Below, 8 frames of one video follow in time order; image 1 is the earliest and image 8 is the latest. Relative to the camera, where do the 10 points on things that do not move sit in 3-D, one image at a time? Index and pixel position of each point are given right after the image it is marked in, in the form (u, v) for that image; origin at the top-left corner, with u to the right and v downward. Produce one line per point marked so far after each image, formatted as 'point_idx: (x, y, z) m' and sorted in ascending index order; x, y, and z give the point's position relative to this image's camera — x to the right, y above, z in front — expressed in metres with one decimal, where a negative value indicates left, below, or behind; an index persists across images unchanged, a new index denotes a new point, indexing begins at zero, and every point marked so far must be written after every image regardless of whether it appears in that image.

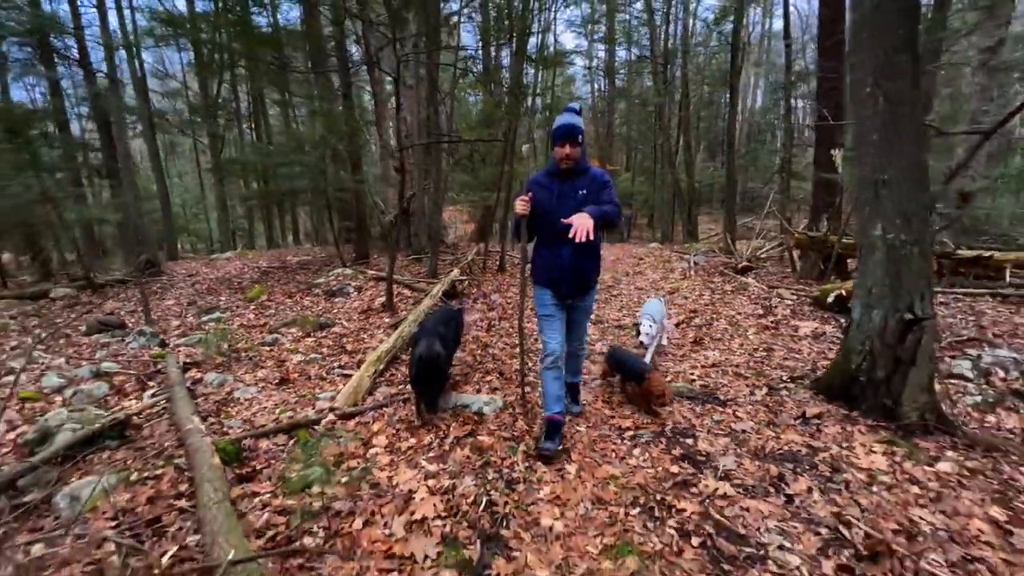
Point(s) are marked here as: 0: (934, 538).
0: (+2.1, -1.3, +2.2) m
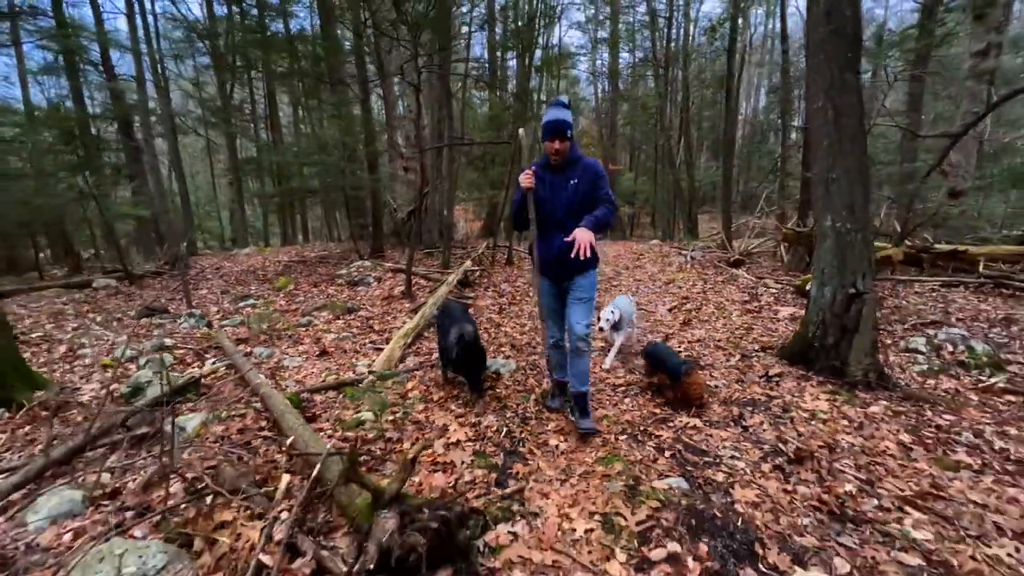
0: (+2.2, -1.1, +2.9) m
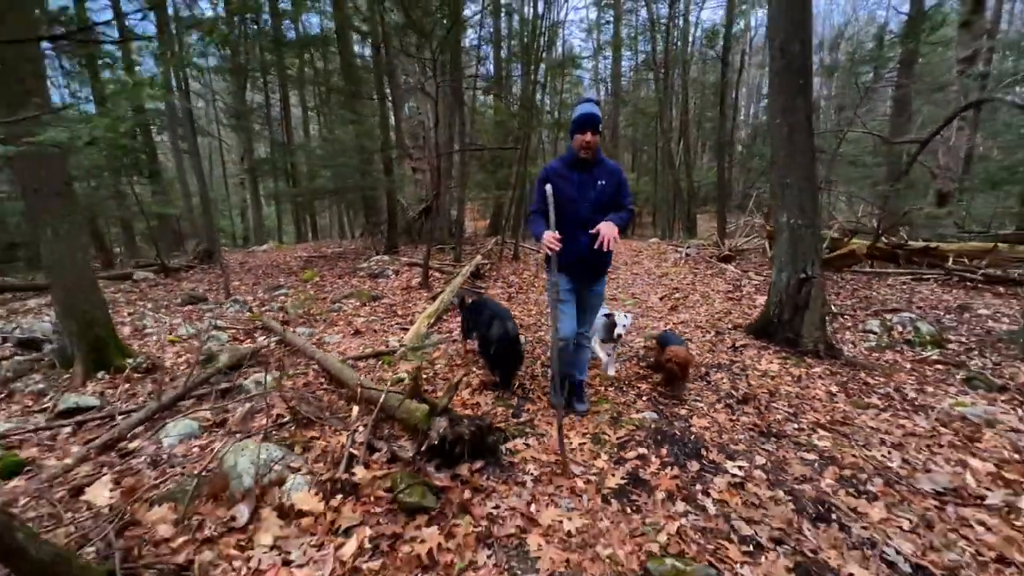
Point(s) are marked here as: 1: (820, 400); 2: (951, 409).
0: (+2.3, -0.9, +3.8) m
1: (+2.6, -1.0, +3.7) m
2: (+3.8, -1.0, +3.7) m
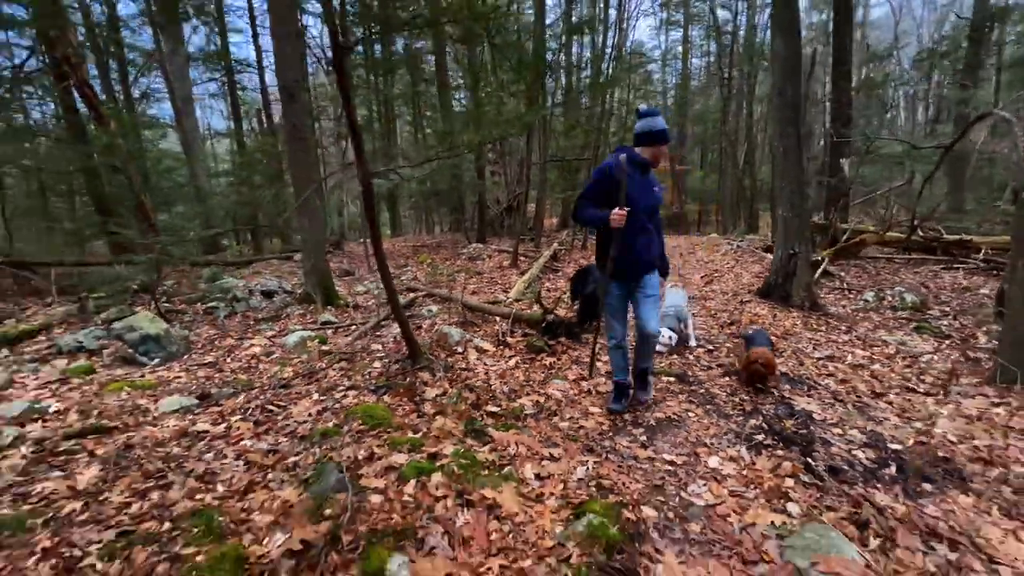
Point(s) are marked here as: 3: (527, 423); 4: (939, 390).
0: (+3.4, -0.5, +6.0) m
1: (+3.6, -0.5, +5.9) m
2: (+4.8, -0.6, +5.7) m
3: (+0.1, -1.1, +3.6) m
4: (+3.9, -0.9, +4.1) m
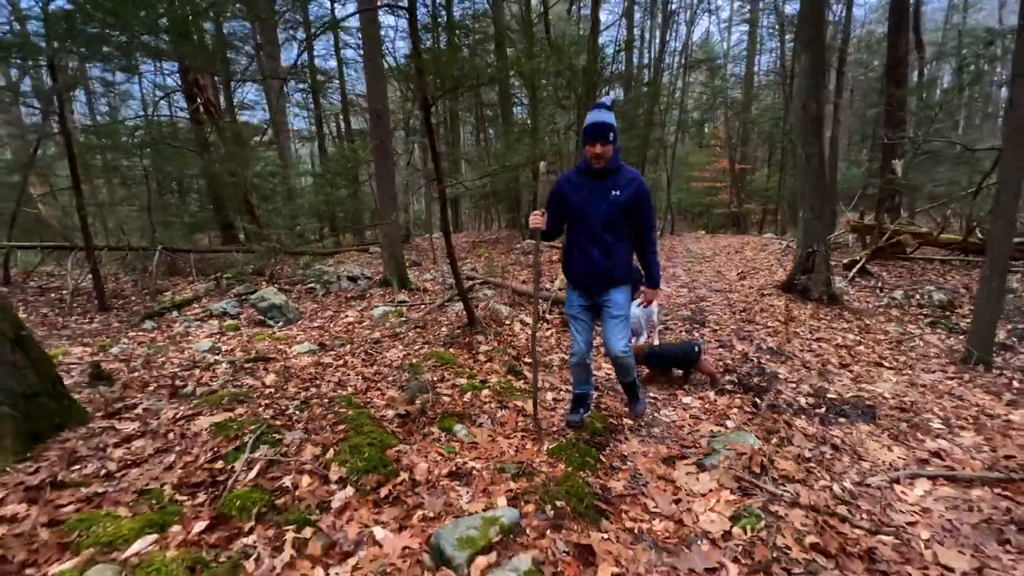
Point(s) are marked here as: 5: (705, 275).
0: (+4.0, -0.4, +6.8) m
1: (+4.2, -0.4, +6.6) m
2: (+5.3, -0.6, +6.4) m
3: (+0.4, -0.9, +4.8) m
4: (+4.3, -0.9, +4.8) m
5: (+4.3, +0.3, +10.0) m
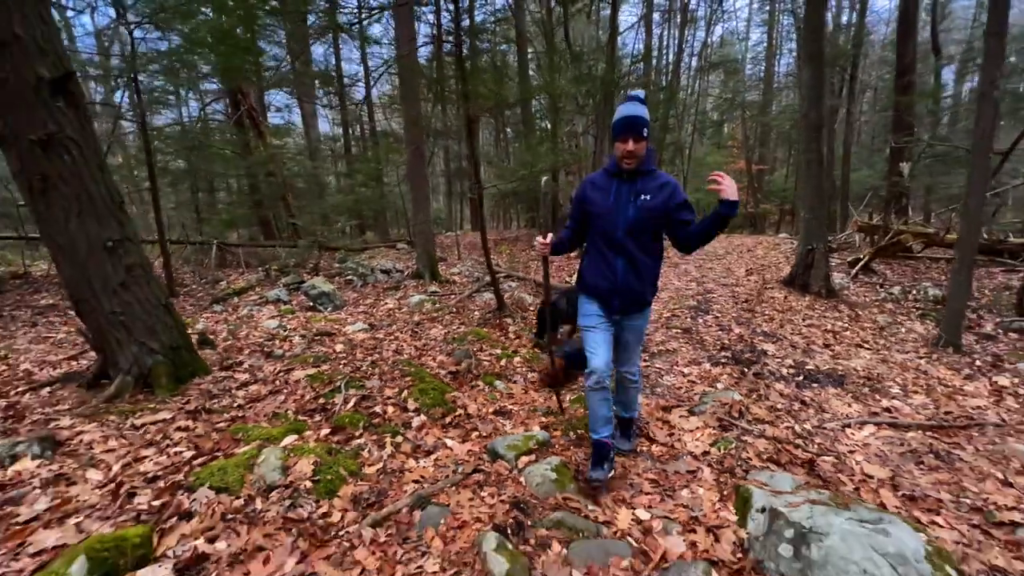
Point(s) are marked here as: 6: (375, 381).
0: (+4.4, -0.3, +7.5) m
1: (+4.6, -0.3, +7.3) m
2: (+5.7, -0.5, +7.0) m
3: (+0.8, -0.7, +5.6) m
4: (+4.6, -0.7, +5.5) m
5: (+4.9, +0.4, +10.7) m
6: (-1.2, -0.8, +4.0) m
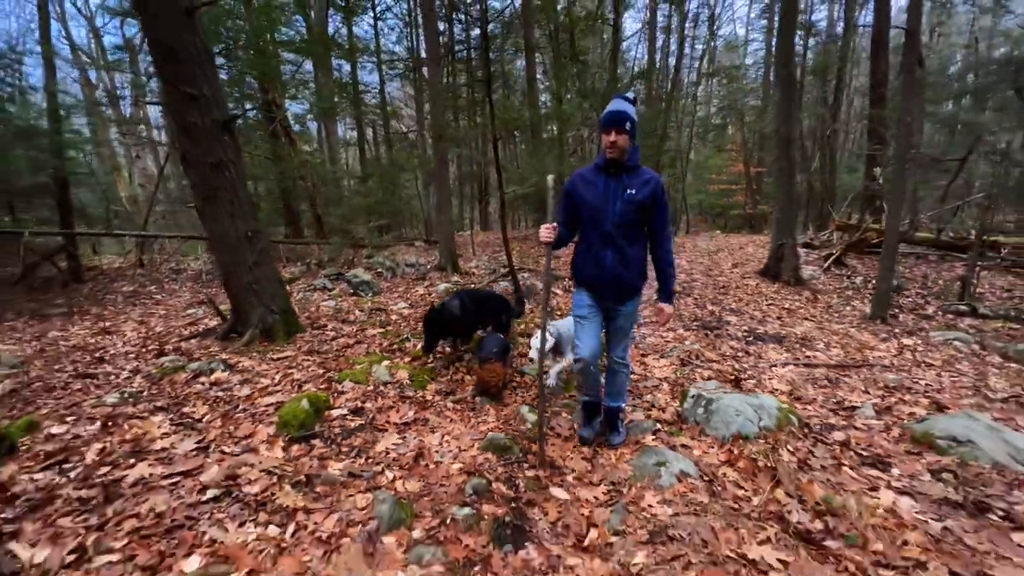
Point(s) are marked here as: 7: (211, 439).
0: (+4.7, 0.0, +8.8) m
1: (+4.9, -0.1, +8.7) m
2: (+6.0, -0.2, +8.4) m
3: (+1.0, -0.5, +7.1) m
4: (+4.9, -0.5, +6.9) m
5: (+5.2, +0.6, +12.1) m
6: (-1.0, -0.6, +5.4) m
7: (-2.0, -1.0, +2.9) m
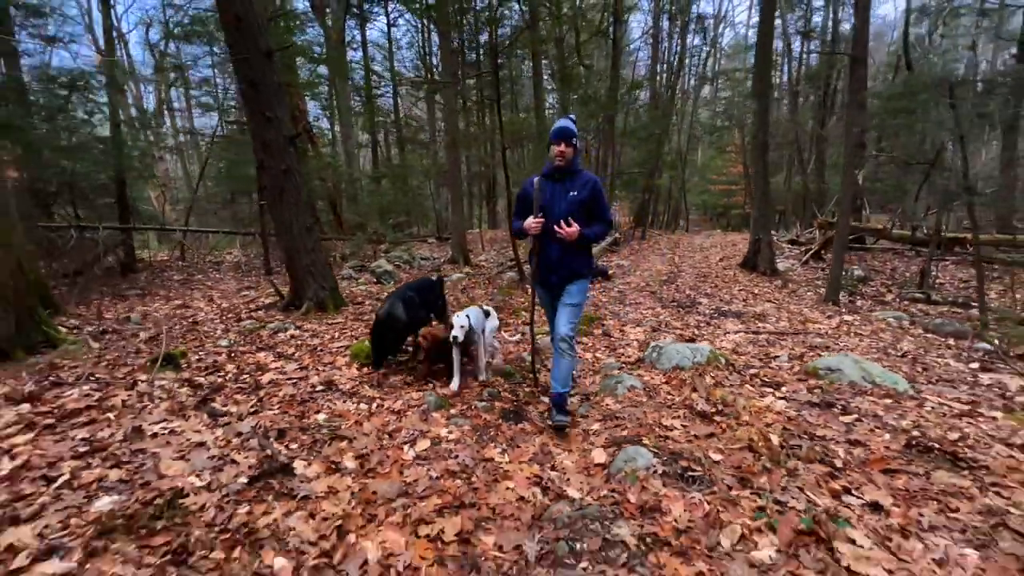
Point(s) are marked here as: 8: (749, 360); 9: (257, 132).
0: (+4.8, +0.2, +10.0) m
1: (+5.0, +0.2, +9.9) m
2: (+6.1, 0.0, +9.5) m
3: (+1.1, -0.2, +8.3) m
4: (+5.0, -0.3, +8.1) m
5: (+5.4, +0.9, +13.2) m
6: (-0.9, -0.3, +6.7) m
7: (-1.9, -0.7, +4.2) m
8: (+2.6, -0.8, +4.8) m
9: (-3.4, +2.1, +5.9) m
